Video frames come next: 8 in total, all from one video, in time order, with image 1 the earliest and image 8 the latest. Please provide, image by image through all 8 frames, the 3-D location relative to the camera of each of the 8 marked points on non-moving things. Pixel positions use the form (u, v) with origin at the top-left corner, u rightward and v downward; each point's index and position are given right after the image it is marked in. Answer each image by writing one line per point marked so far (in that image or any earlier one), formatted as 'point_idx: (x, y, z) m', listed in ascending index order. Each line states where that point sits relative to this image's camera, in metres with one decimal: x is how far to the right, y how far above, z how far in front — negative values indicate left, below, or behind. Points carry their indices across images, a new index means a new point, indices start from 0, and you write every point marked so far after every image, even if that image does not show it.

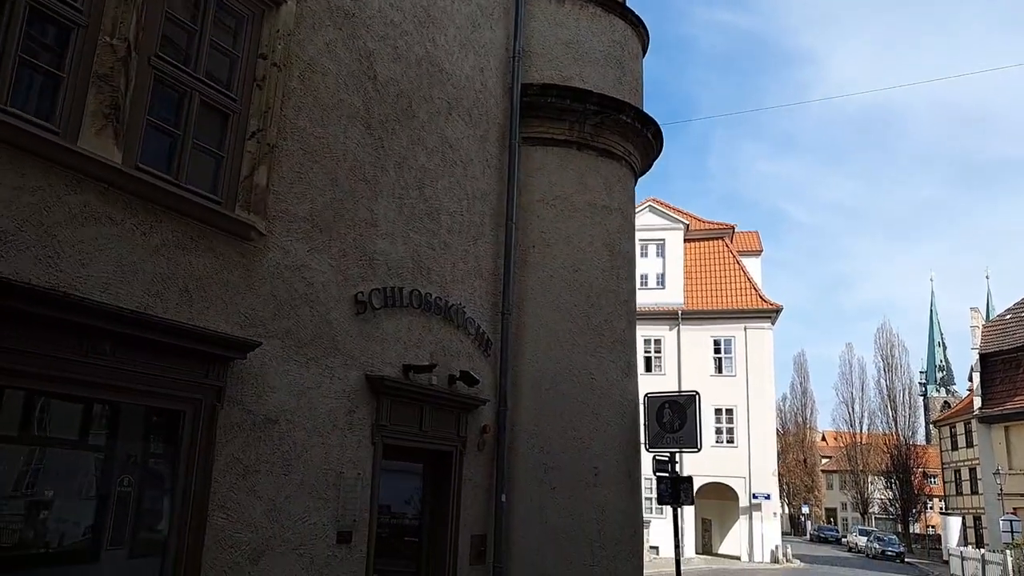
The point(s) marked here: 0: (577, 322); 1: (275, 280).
0: (+0.8, -0.4, +10.0) m
1: (-2.0, +0.1, +6.5) m
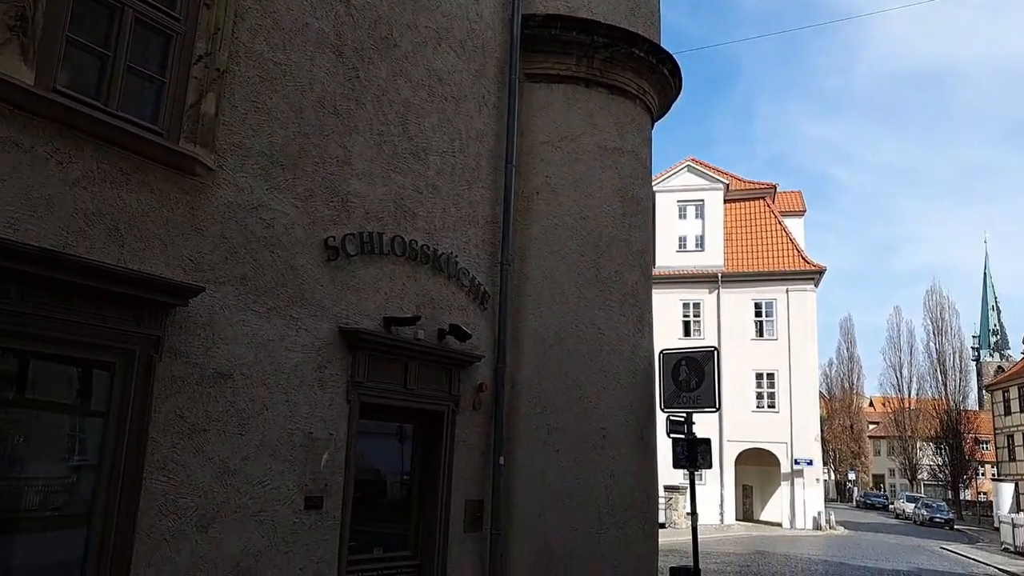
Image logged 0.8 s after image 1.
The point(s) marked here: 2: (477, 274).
0: (+0.9, +0.2, +9.2) m
1: (-2.1, +0.5, +5.8) m
2: (-0.4, +0.1, +8.4) m
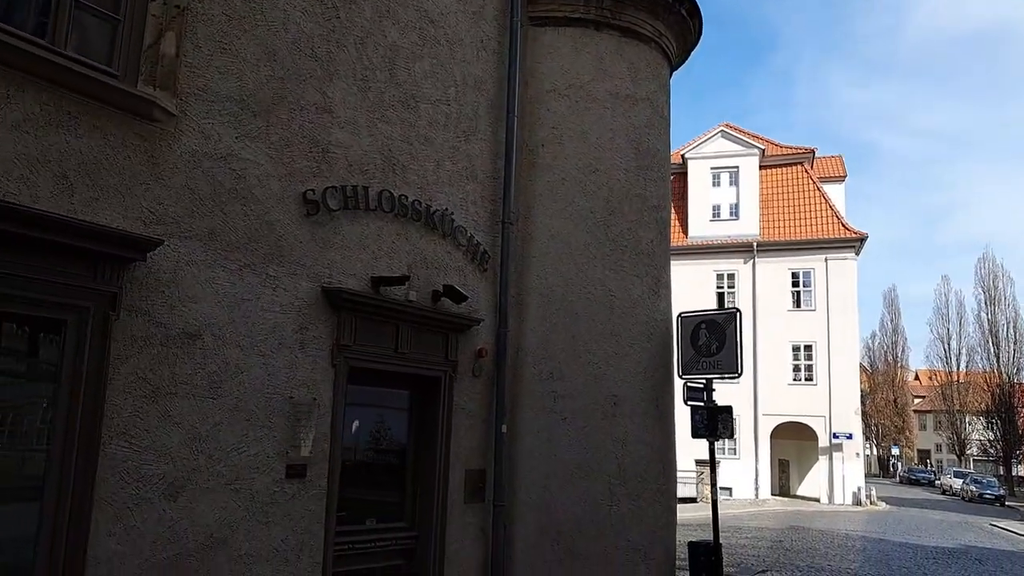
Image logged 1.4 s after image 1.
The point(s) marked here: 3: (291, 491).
0: (+0.9, +0.6, +8.7) m
1: (-2.2, +0.8, +5.4) m
2: (-0.4, +0.5, +7.9) m
3: (-1.7, -1.5, +5.8) m
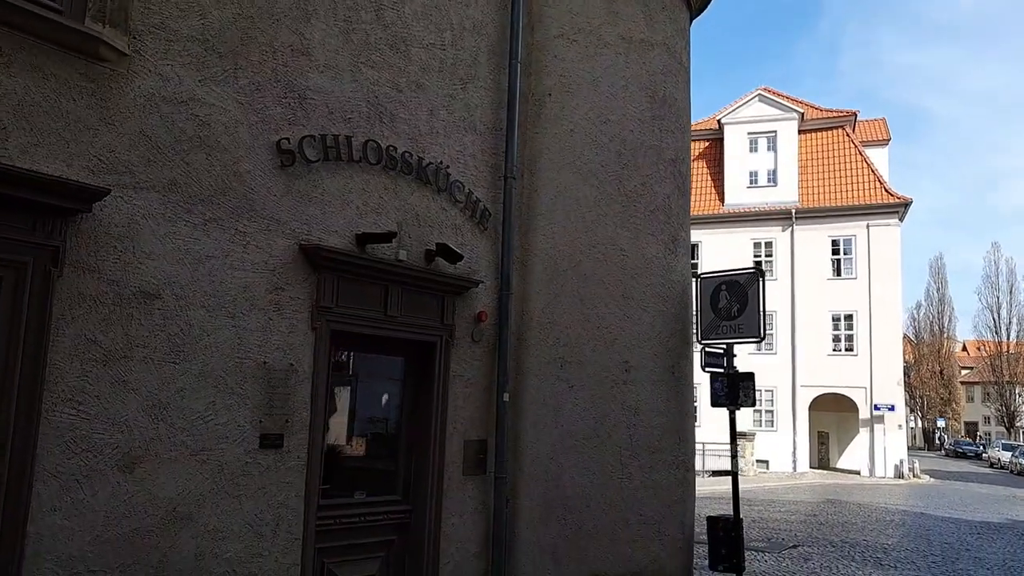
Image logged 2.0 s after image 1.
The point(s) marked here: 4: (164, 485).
0: (+1.0, +1.0, +8.1) m
1: (-2.3, +1.1, +5.0) m
2: (-0.3, +0.9, +7.4) m
3: (-1.7, -1.2, +5.4) m
4: (-2.2, -1.2, +4.9) m
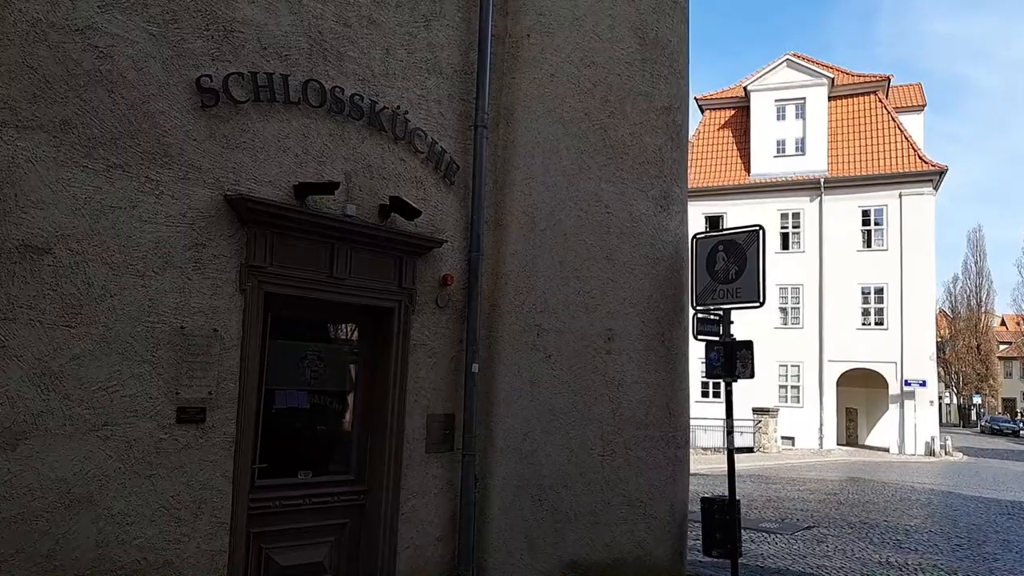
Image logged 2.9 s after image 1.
0: (+0.7, +1.4, +7.3) m
1: (-2.7, +1.4, +4.4) m
2: (-0.6, +1.3, +6.7) m
3: (-2.0, -0.9, +4.9) m
4: (-2.5, -1.0, +4.3) m
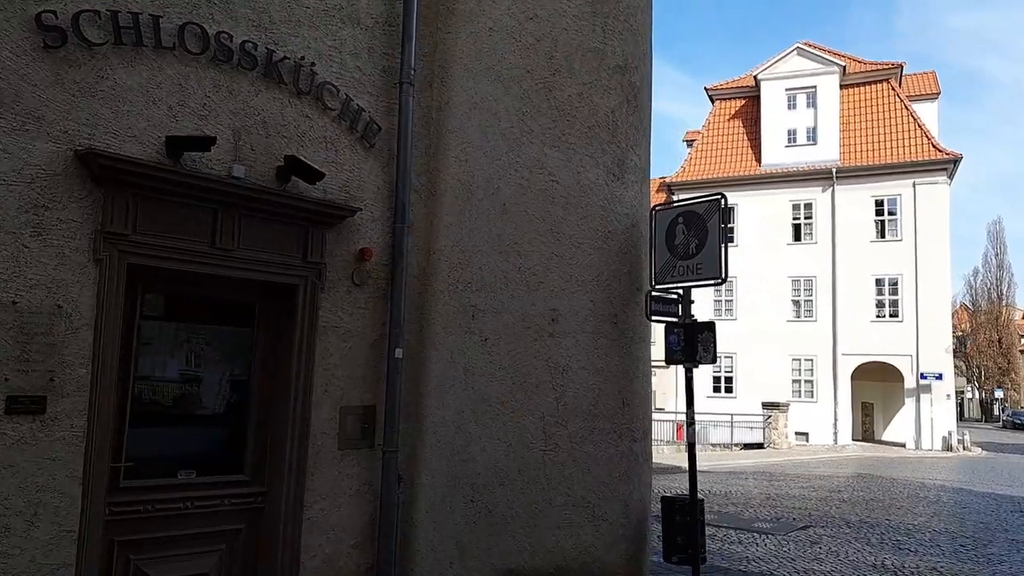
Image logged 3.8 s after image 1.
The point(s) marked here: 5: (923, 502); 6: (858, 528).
0: (+0.2, +1.6, +6.6) m
1: (-3.3, +1.5, +3.7) m
2: (-1.2, +1.5, +5.9) m
3: (-2.6, -0.8, +4.2) m
4: (-3.1, -0.8, +3.7) m
5: (+8.6, -4.5, +16.3) m
6: (+5.6, -3.9, +12.7) m
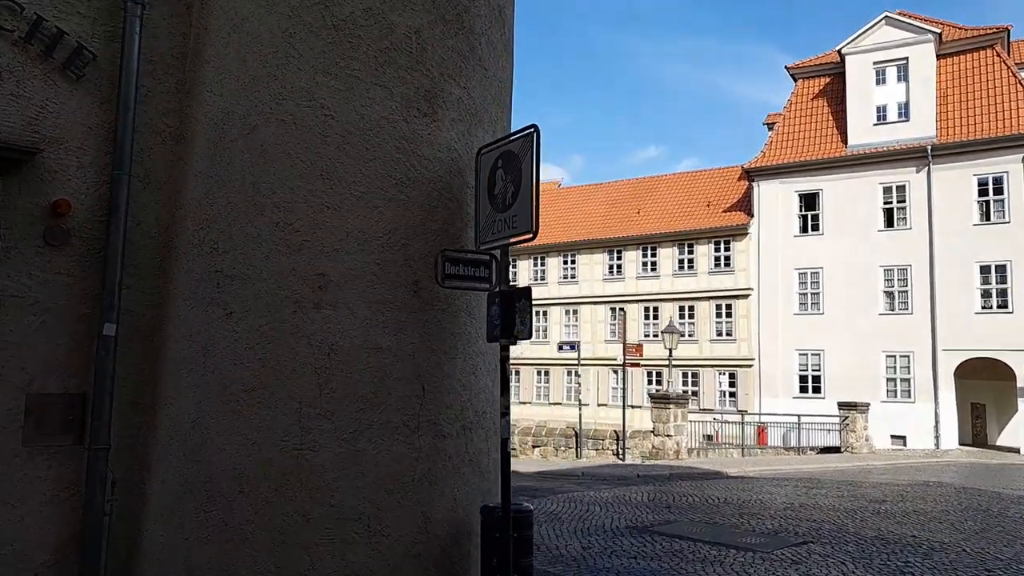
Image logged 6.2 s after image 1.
0: (-1.4, +1.9, +5.4) m
1: (-5.3, +1.7, +3.0) m
2: (-2.9, +1.7, +4.9) m
3: (-4.5, -0.6, +3.3) m
4: (-5.1, -0.6, +2.9) m
5: (+8.3, -4.1, +13.9) m
6: (+4.9, -3.5, +10.7) m
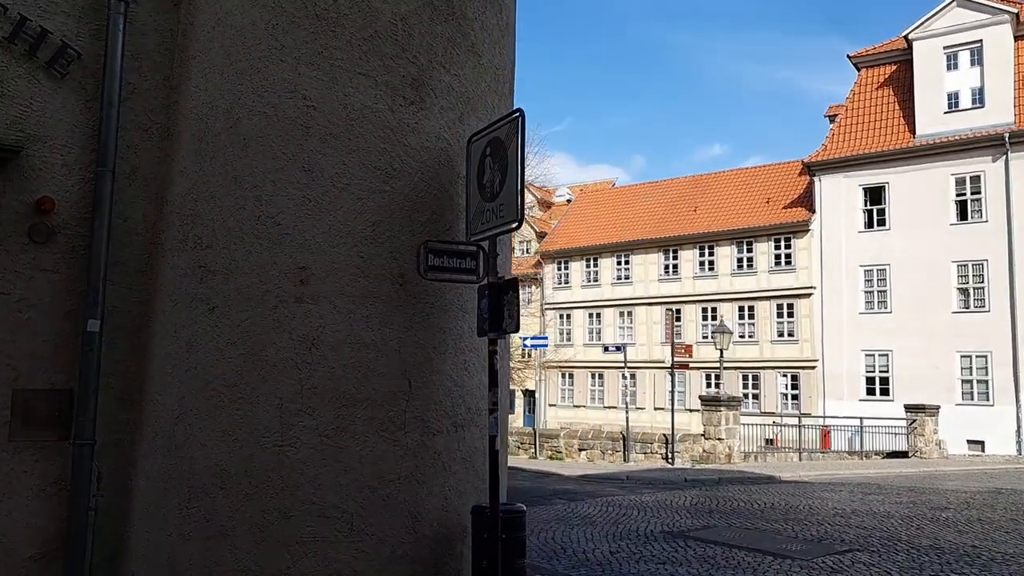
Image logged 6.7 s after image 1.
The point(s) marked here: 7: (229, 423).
0: (-1.5, +1.9, +5.3) m
1: (-5.5, +1.7, +3.2) m
2: (-3.0, +1.7, +5.0) m
3: (-4.7, -0.5, +3.5) m
4: (-5.3, -0.6, +3.1) m
5: (+8.9, -3.9, +13.0) m
6: (+5.2, -3.4, +10.1) m
7: (-1.8, -0.8, +4.9) m
